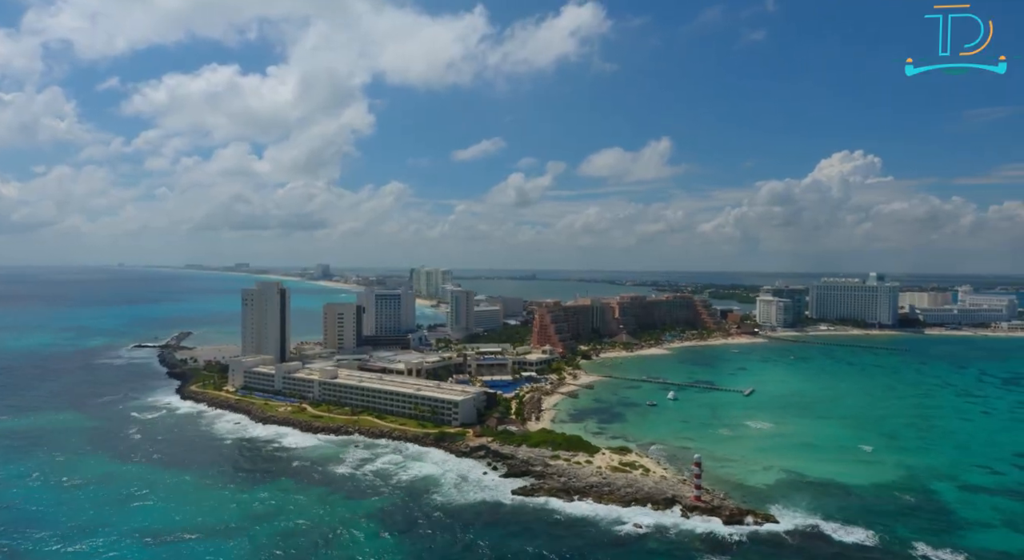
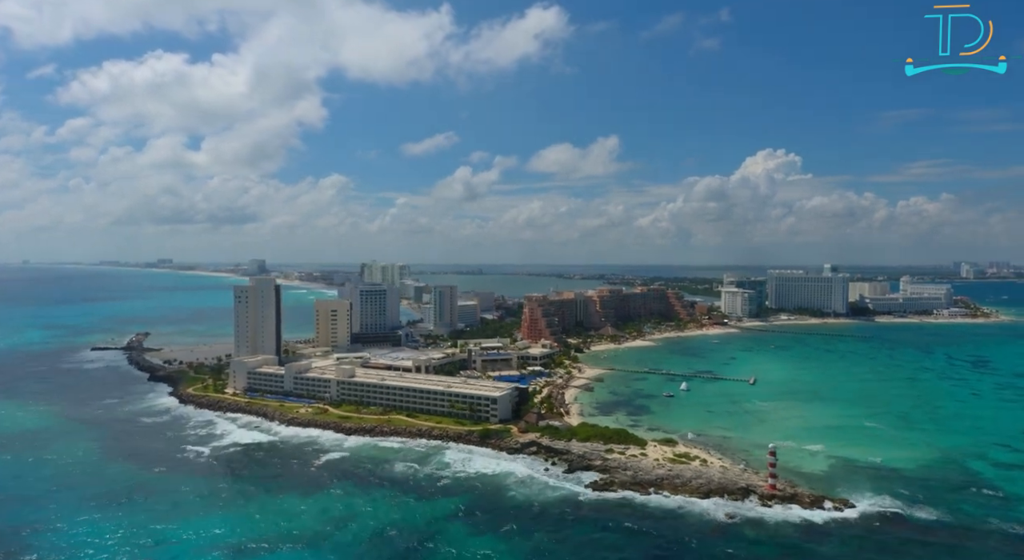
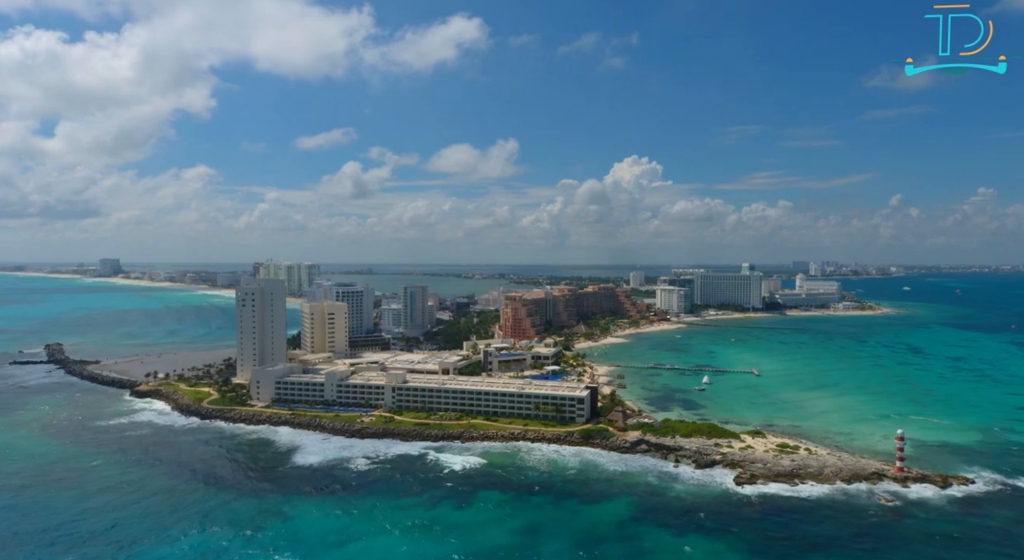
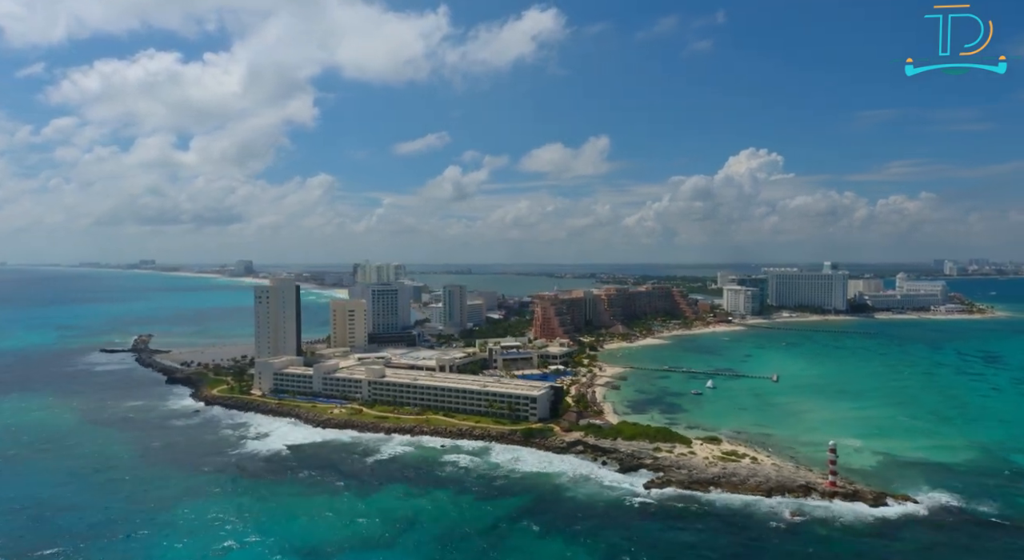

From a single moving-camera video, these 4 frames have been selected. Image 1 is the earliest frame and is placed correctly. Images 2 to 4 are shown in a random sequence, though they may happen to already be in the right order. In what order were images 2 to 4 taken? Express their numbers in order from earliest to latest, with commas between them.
2, 4, 3
